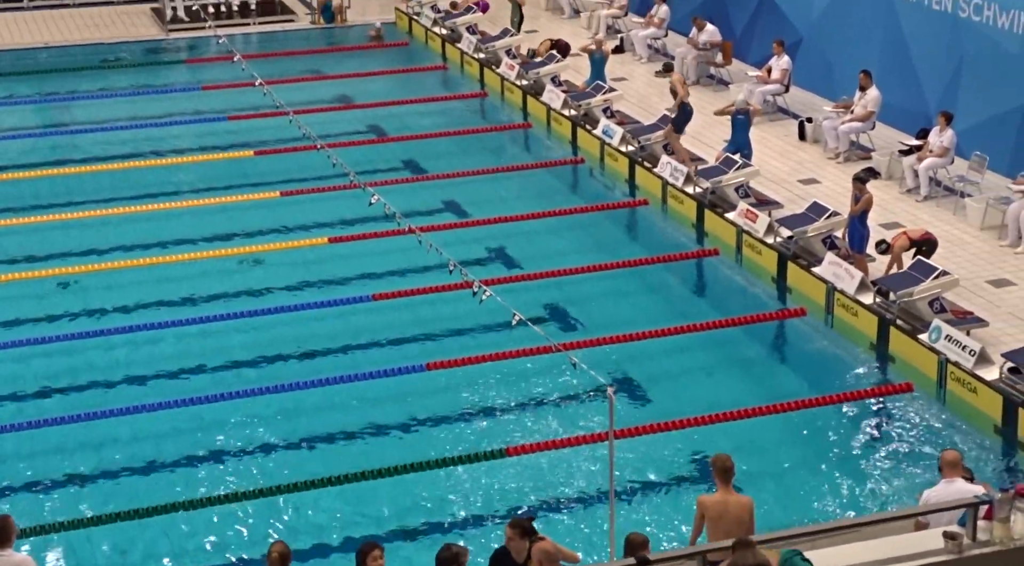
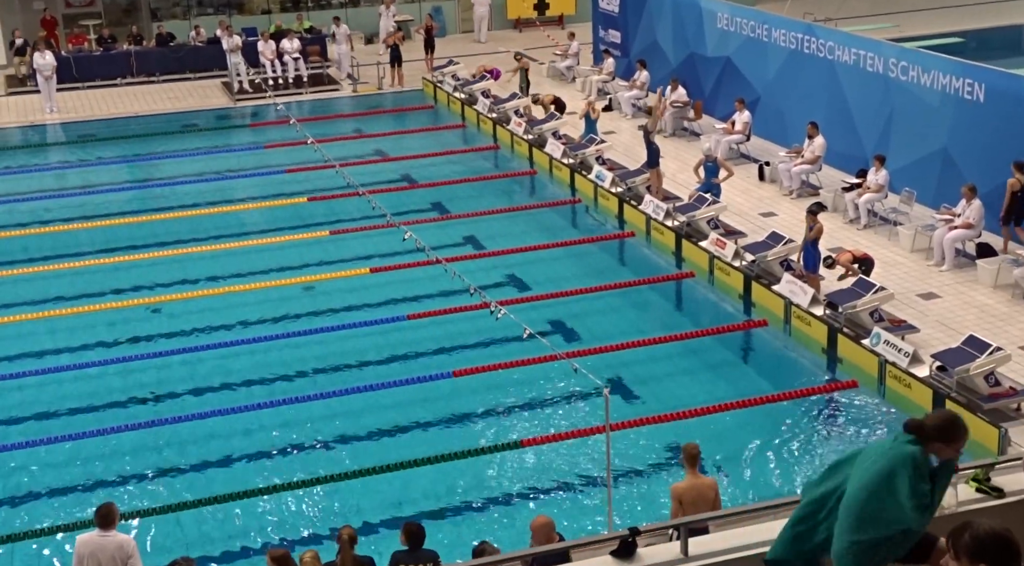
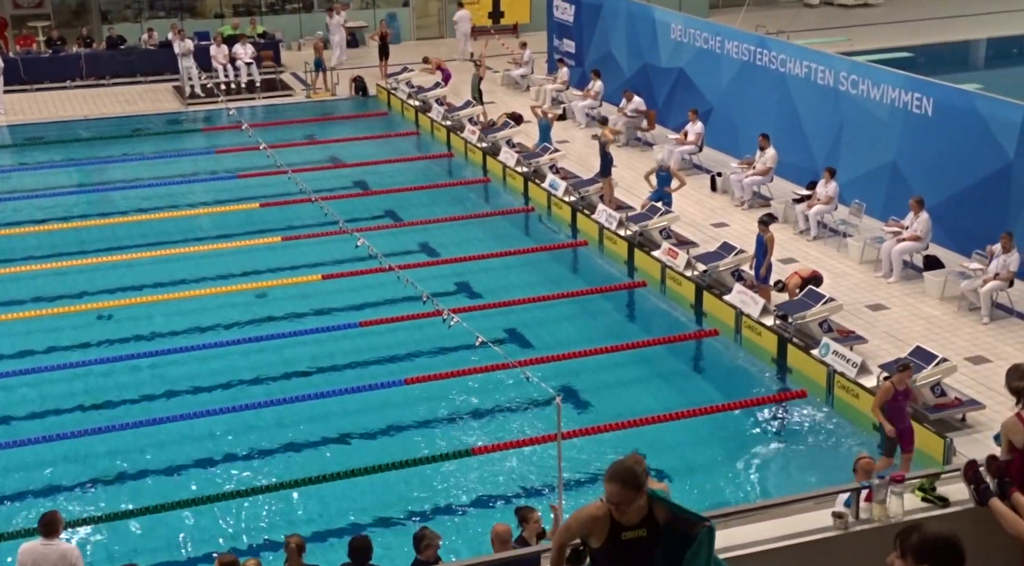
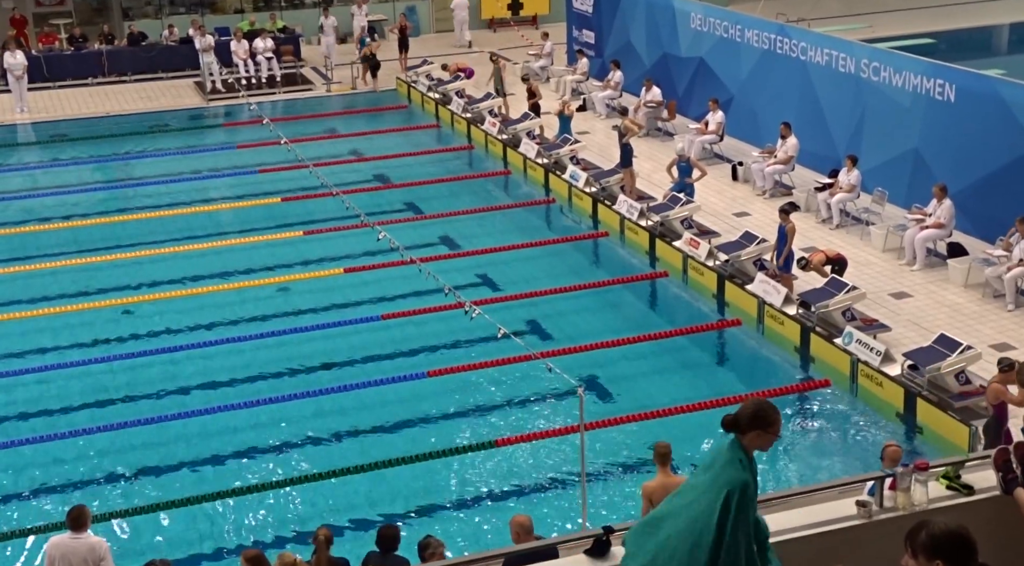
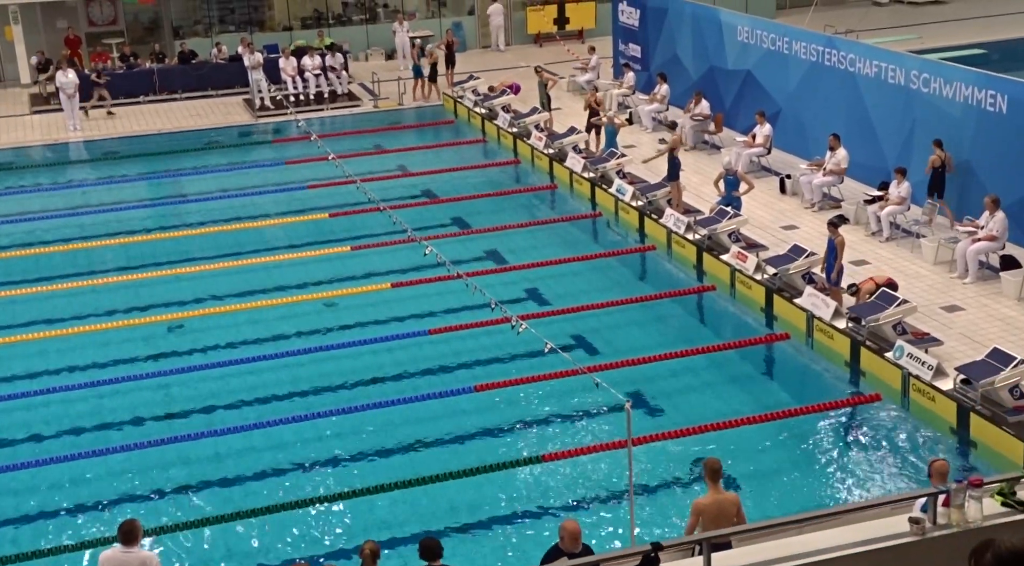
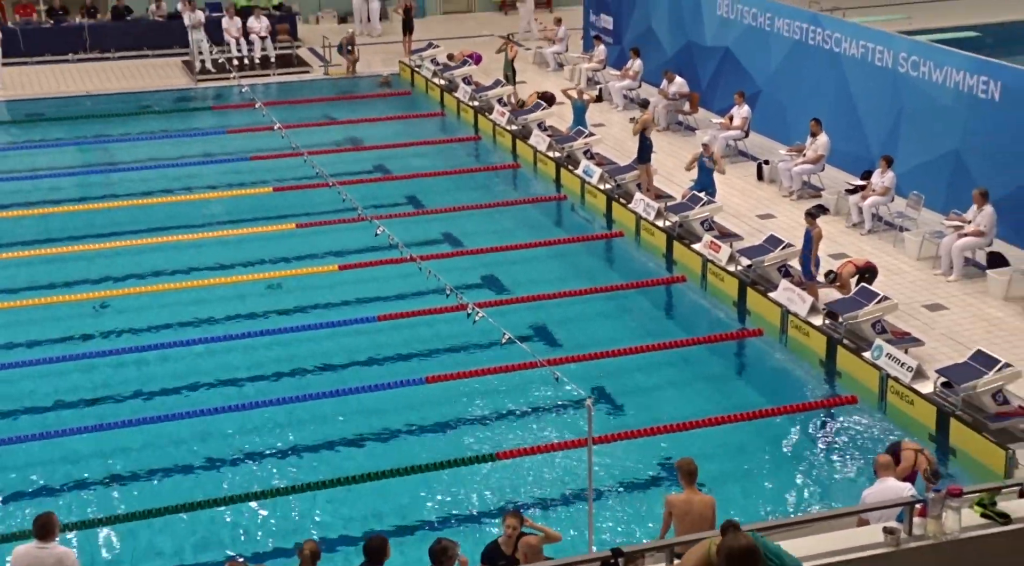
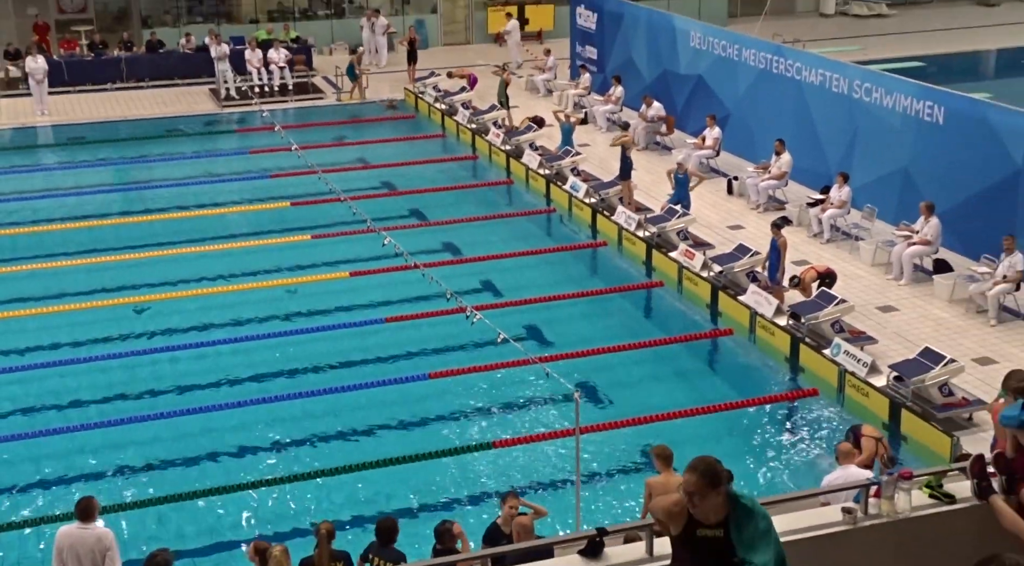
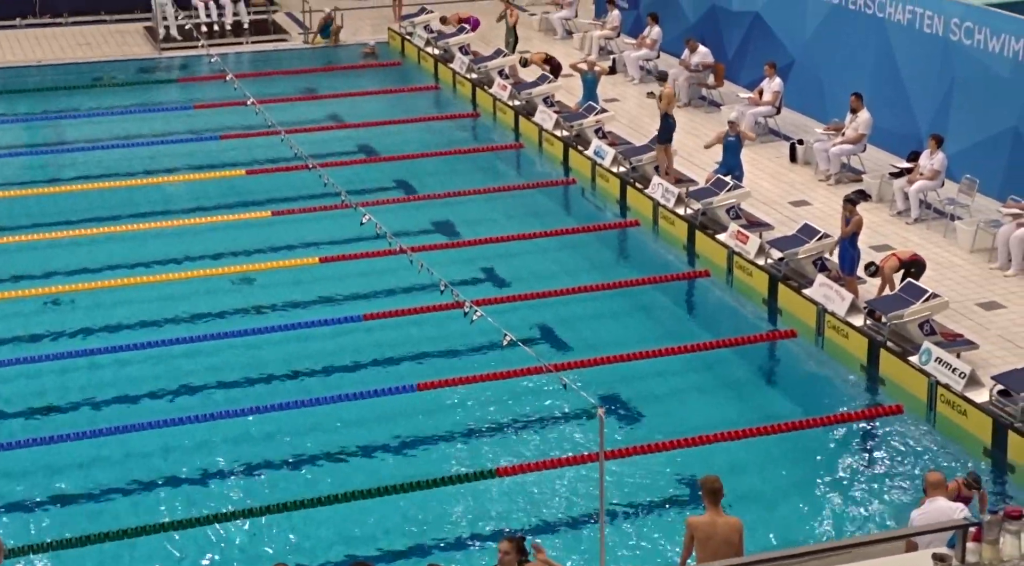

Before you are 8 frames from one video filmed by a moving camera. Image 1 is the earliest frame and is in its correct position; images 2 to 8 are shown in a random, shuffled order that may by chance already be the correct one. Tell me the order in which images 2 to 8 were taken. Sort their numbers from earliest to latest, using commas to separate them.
8, 6, 7, 3, 4, 2, 5
